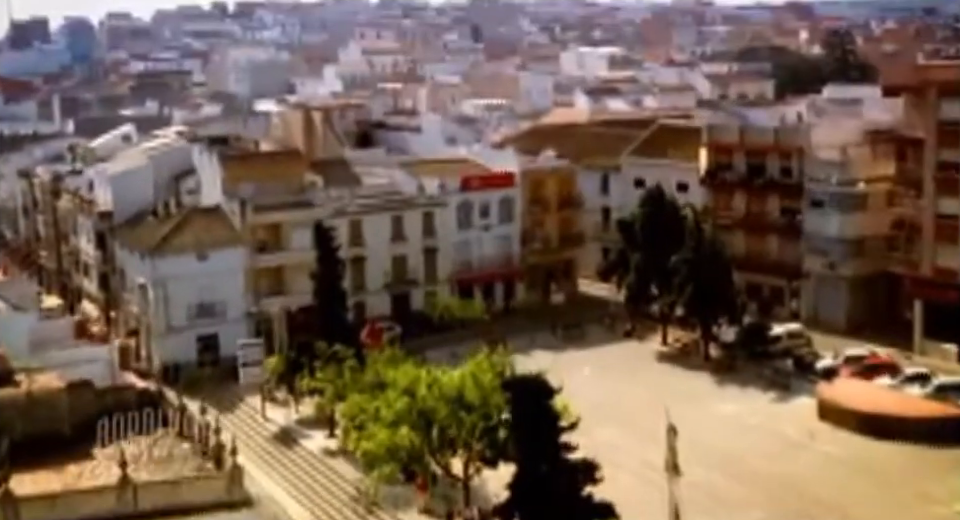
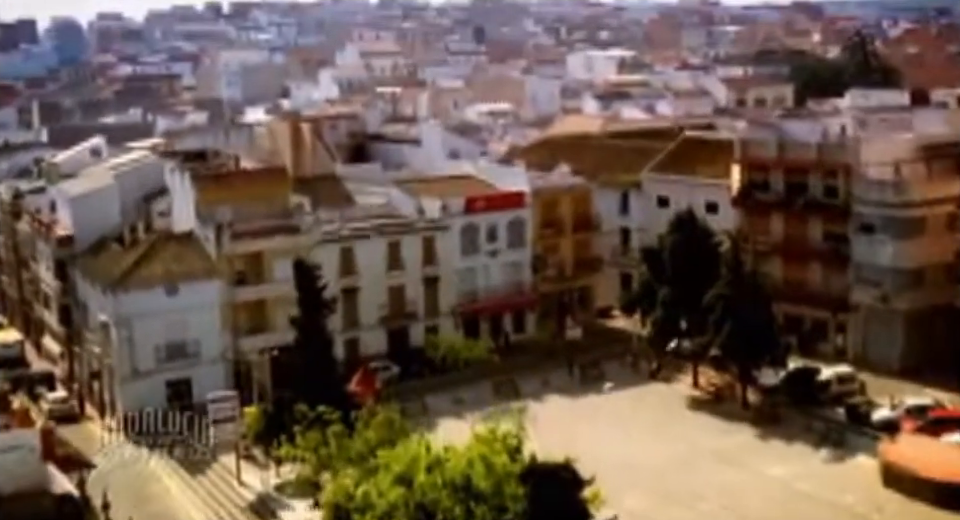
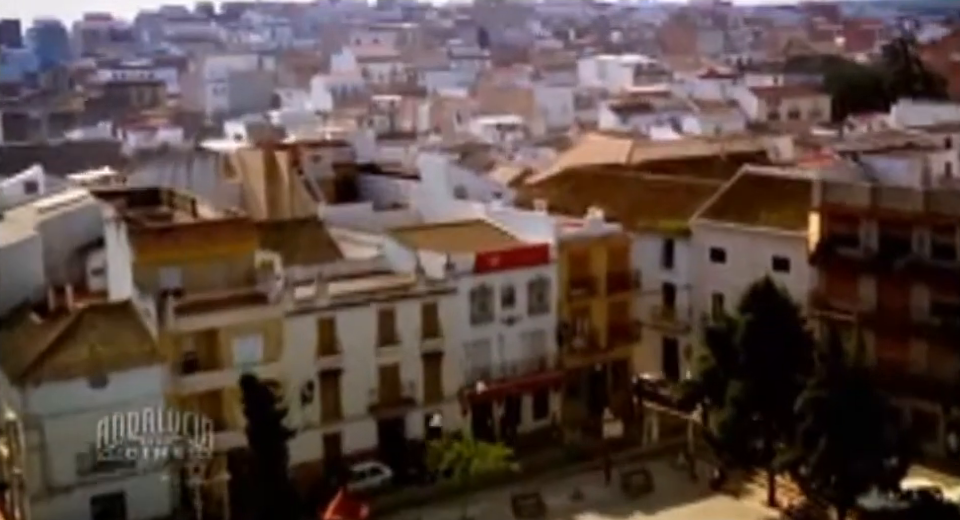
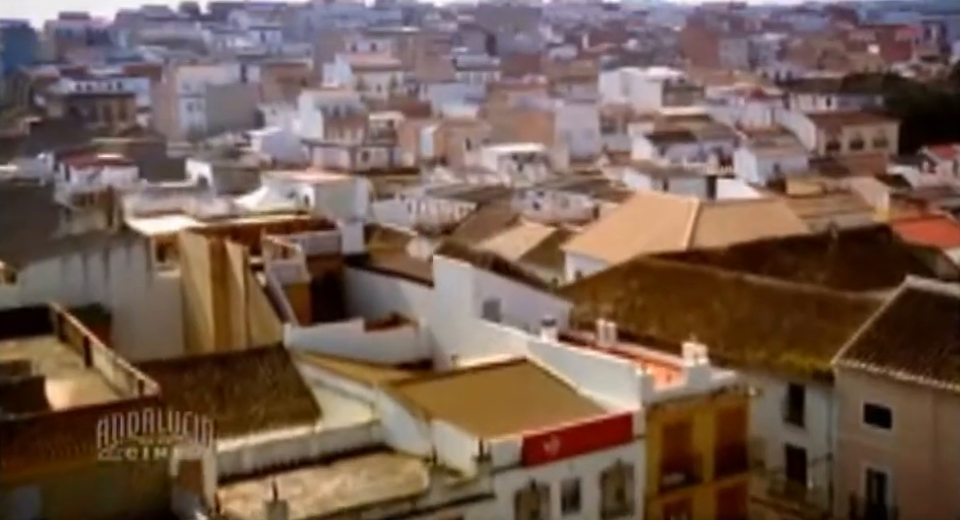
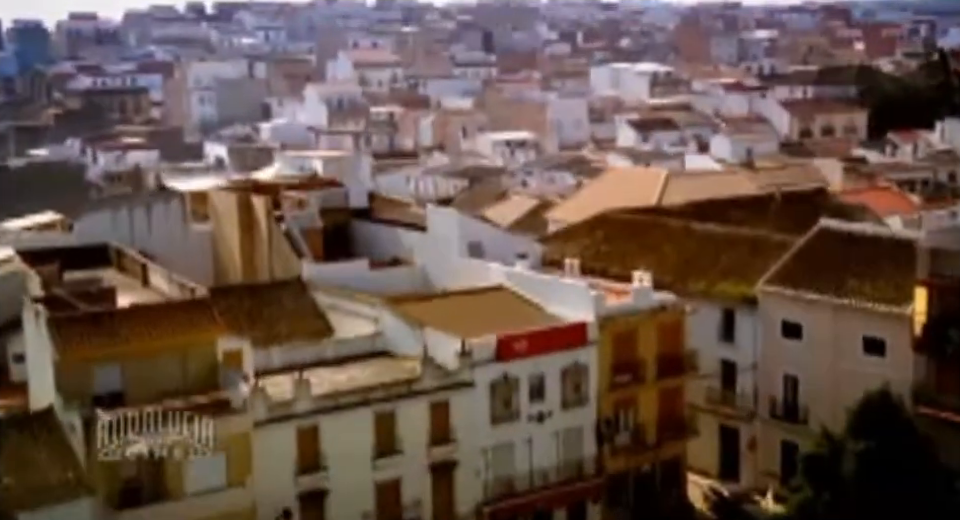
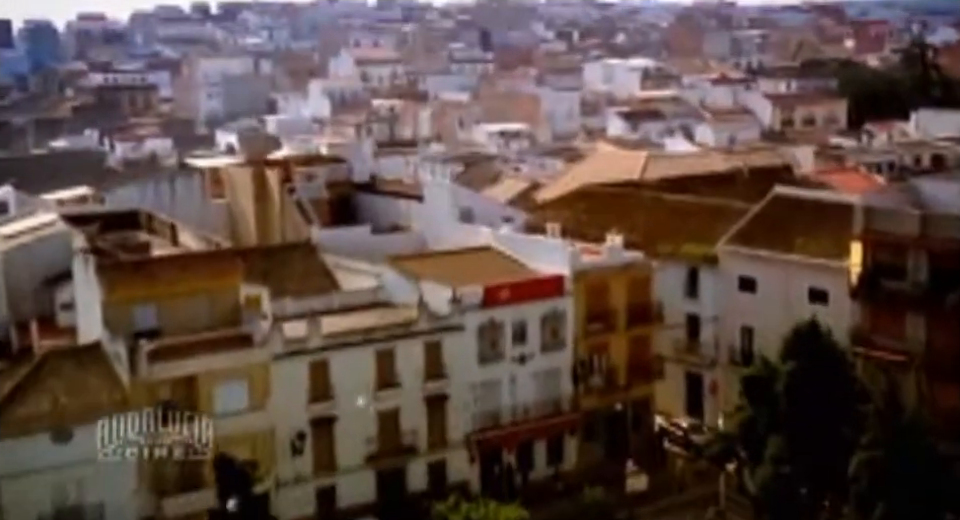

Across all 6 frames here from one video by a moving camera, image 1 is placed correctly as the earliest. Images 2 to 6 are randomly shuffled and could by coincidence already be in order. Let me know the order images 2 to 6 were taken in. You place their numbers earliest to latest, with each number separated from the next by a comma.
2, 3, 6, 5, 4
